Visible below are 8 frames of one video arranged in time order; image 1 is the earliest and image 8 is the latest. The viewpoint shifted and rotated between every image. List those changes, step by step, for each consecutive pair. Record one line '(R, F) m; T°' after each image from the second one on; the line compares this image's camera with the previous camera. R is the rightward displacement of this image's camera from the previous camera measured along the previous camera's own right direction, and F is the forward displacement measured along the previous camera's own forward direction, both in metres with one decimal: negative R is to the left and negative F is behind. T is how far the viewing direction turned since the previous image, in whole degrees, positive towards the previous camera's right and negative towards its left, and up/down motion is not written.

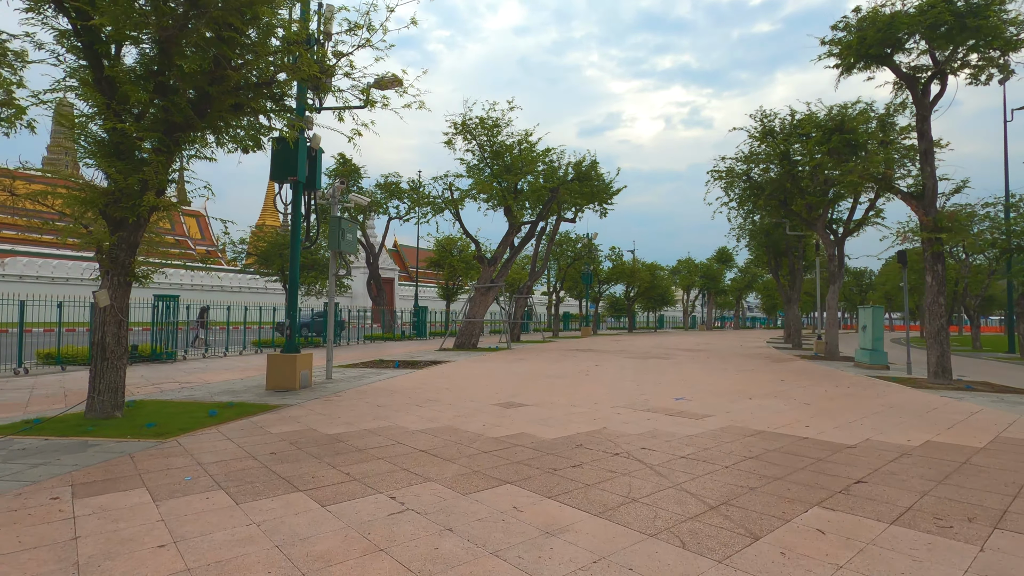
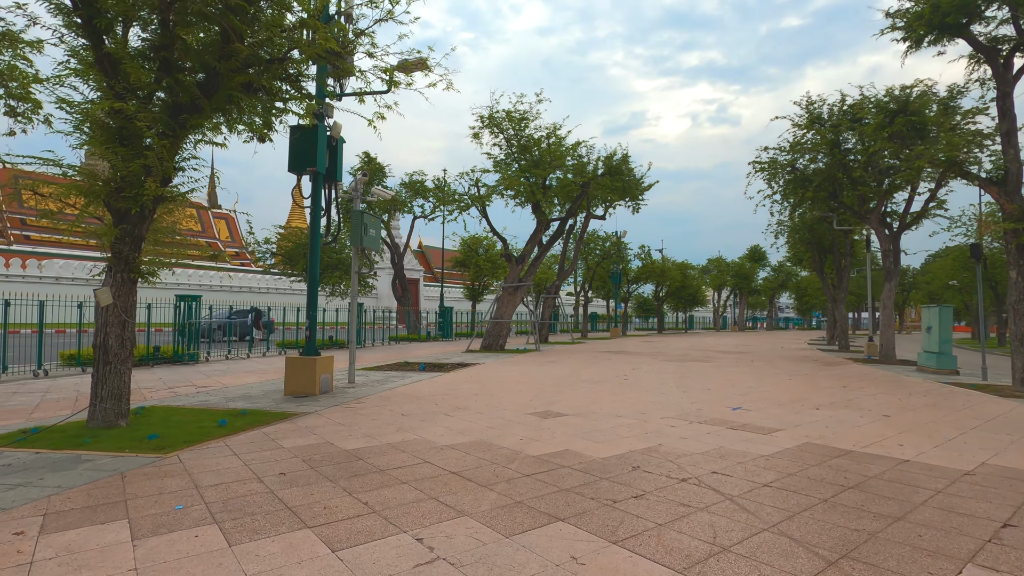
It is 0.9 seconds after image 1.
(-0.2, +0.9) m; -3°
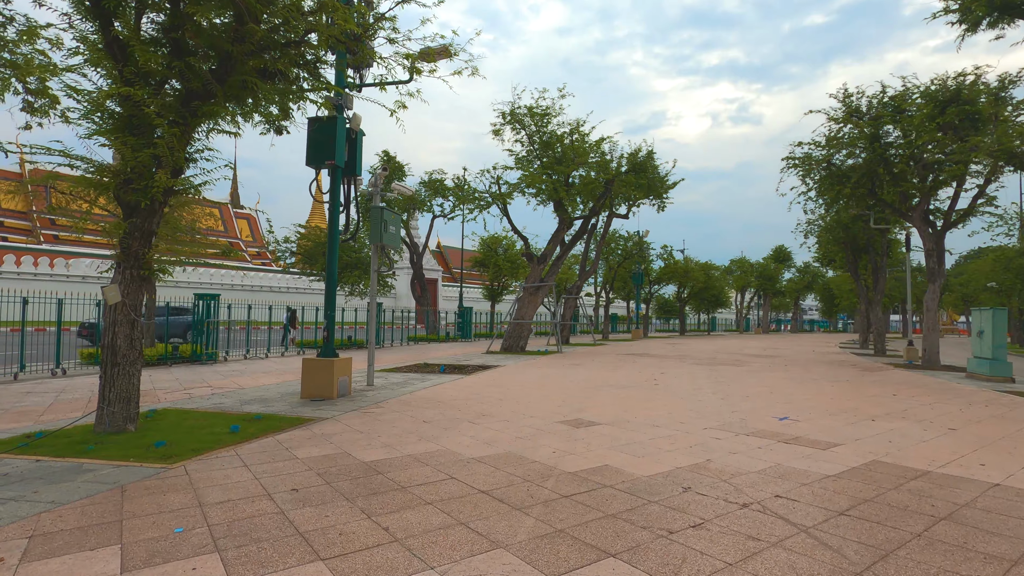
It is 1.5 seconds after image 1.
(-0.2, +0.5) m; -2°
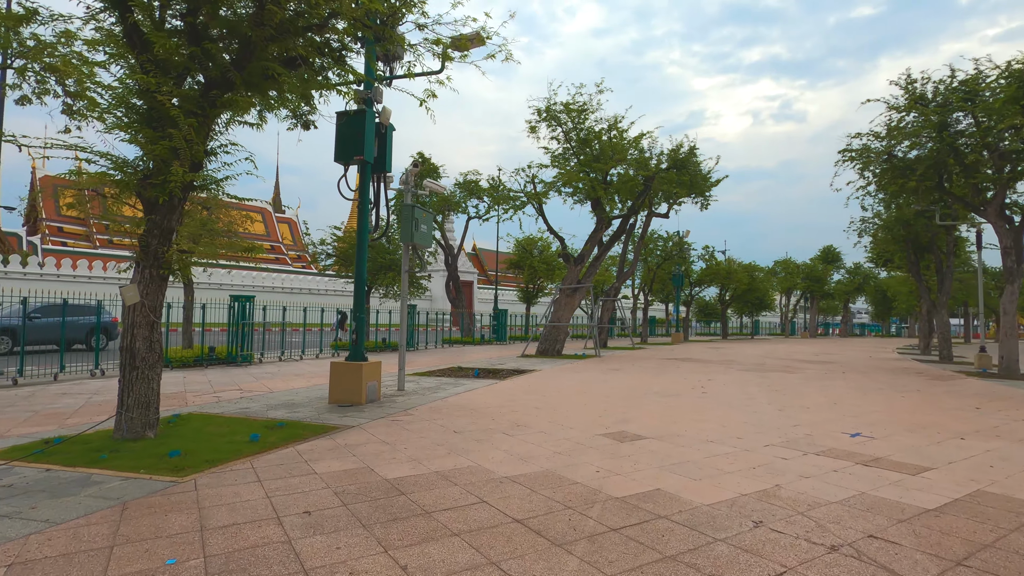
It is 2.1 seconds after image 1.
(0.0, +0.6) m; -4°
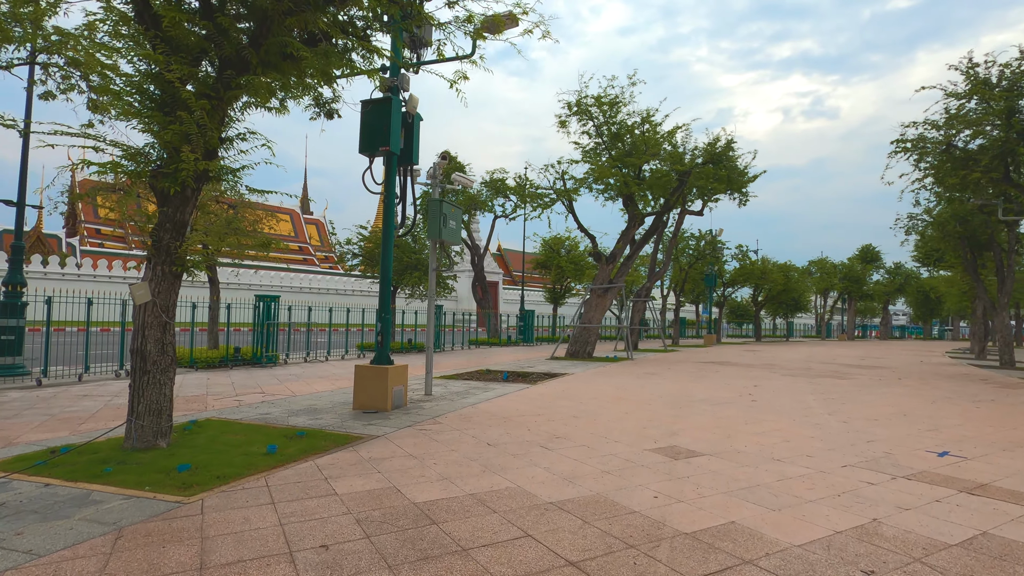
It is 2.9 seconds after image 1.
(-0.2, +0.6) m; -3°
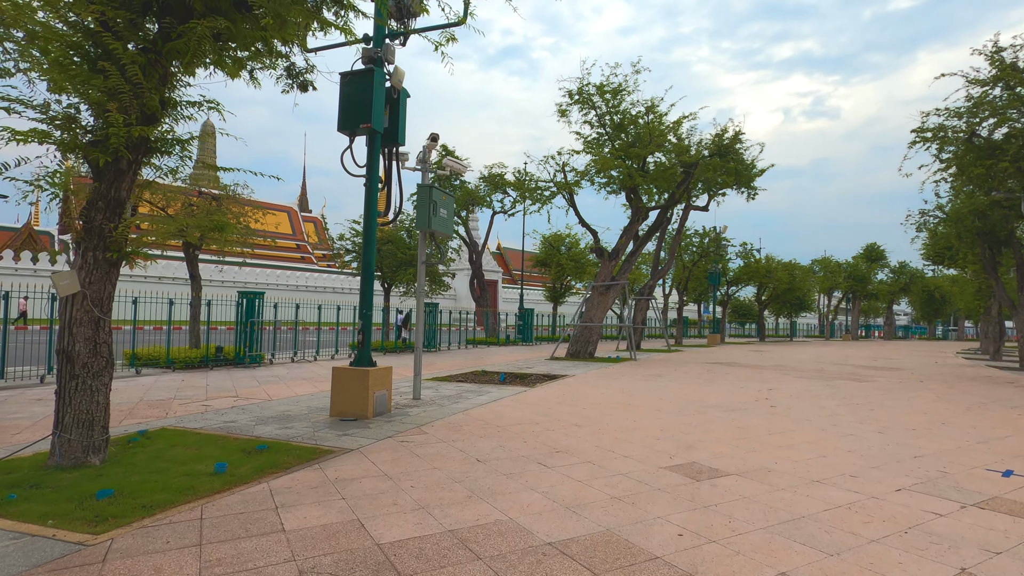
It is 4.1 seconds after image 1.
(+0.1, +0.9) m; 0°
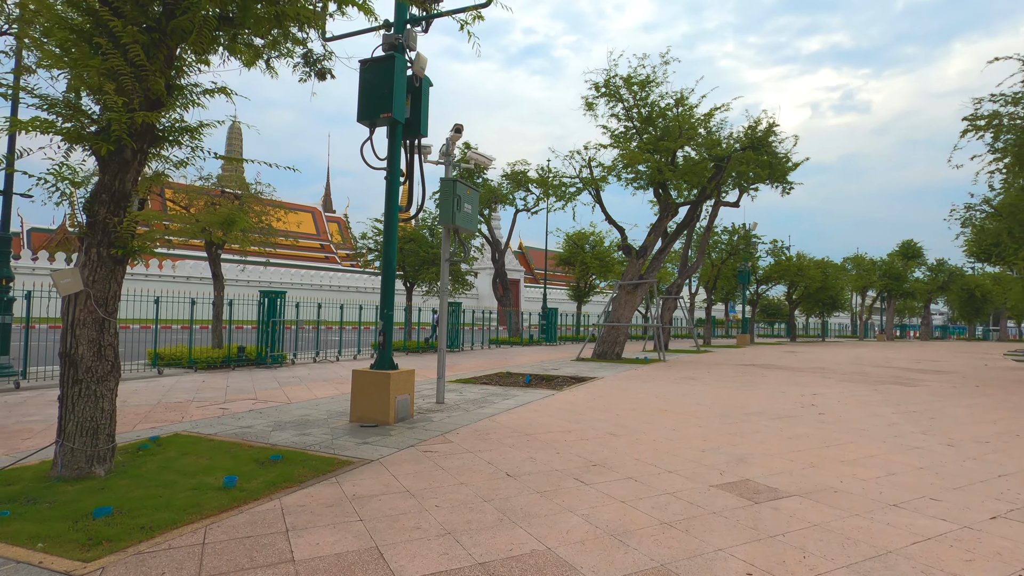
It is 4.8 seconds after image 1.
(-0.1, +0.5) m; -2°
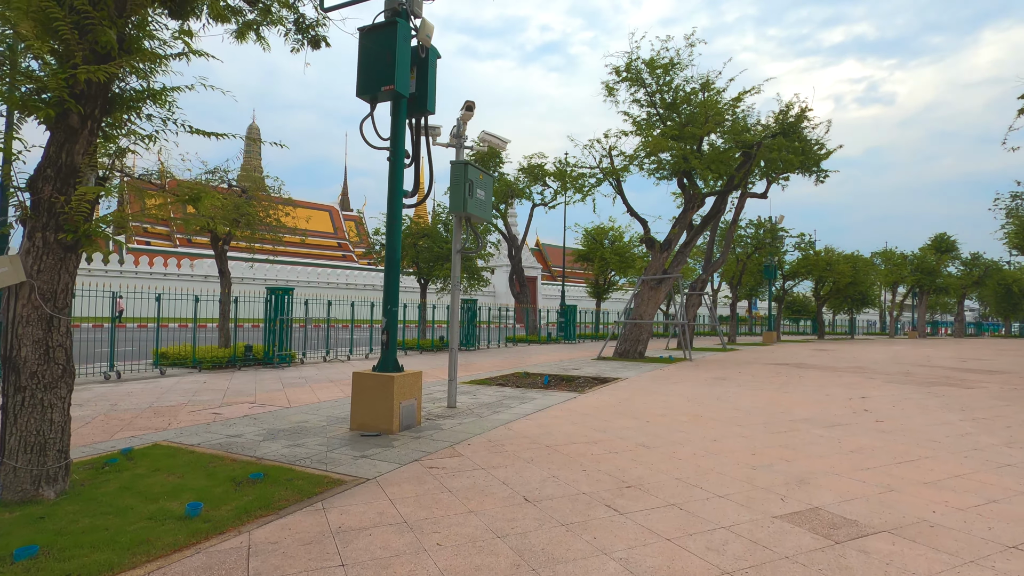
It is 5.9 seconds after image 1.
(0.0, +0.8) m; -2°
